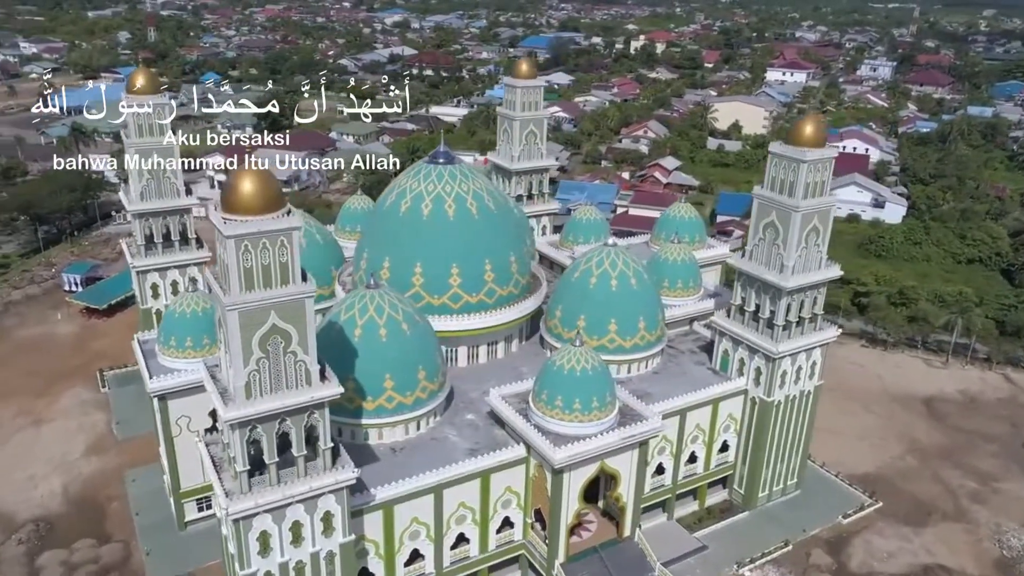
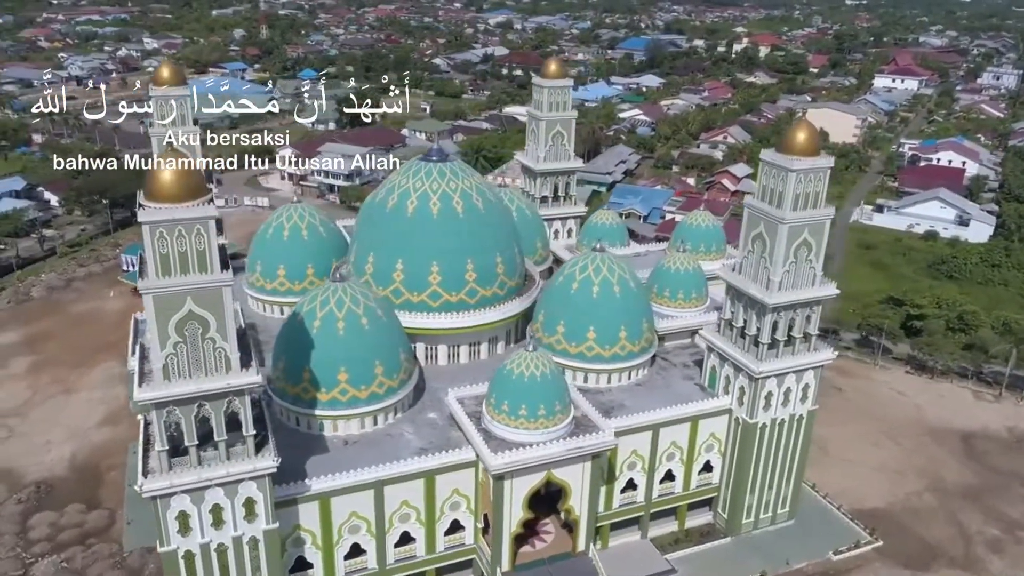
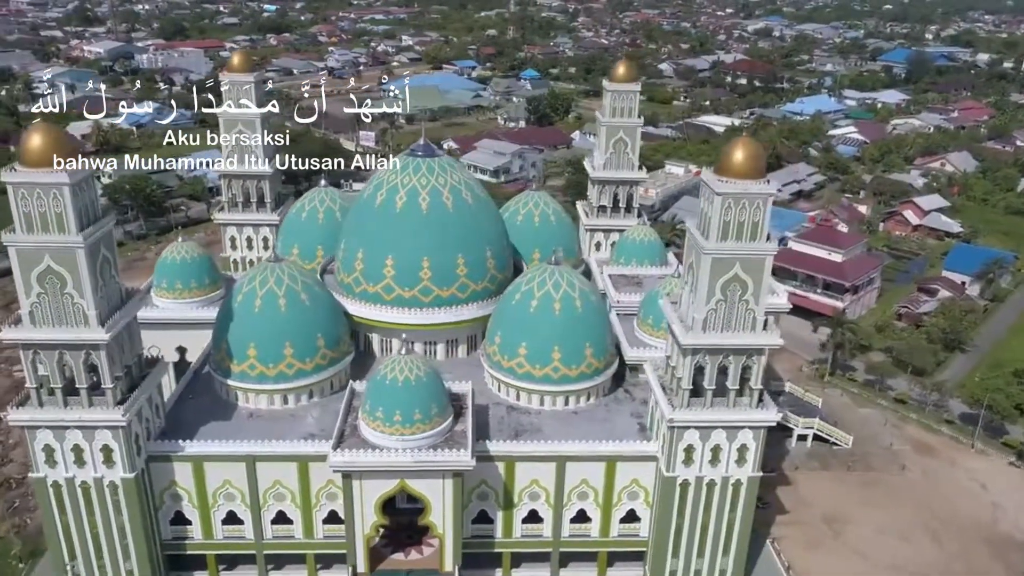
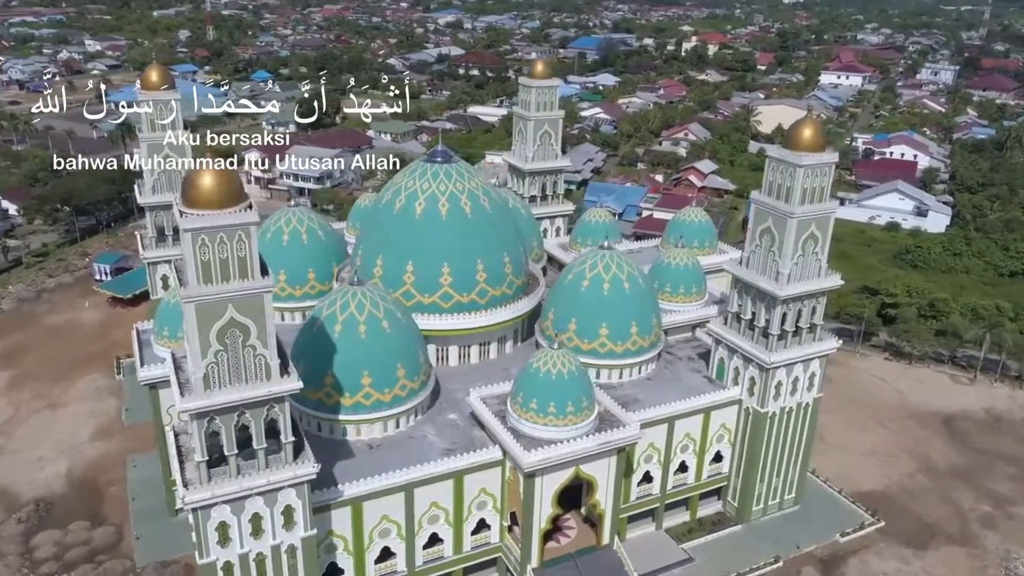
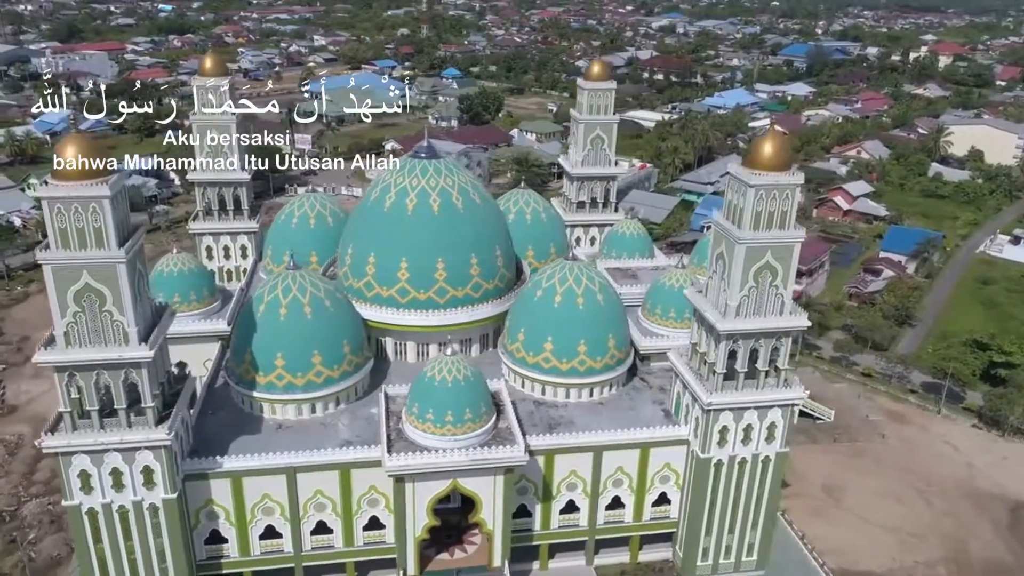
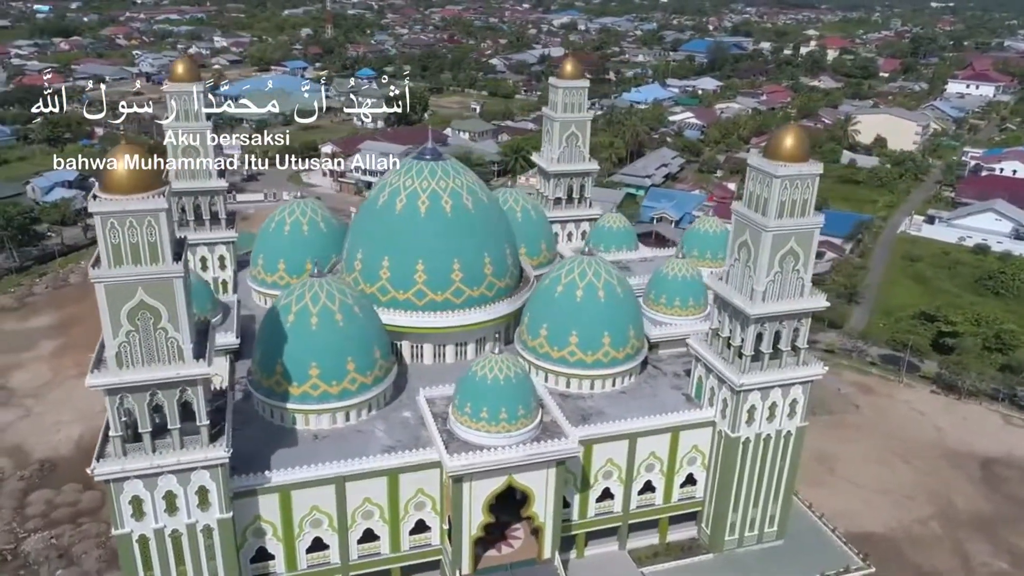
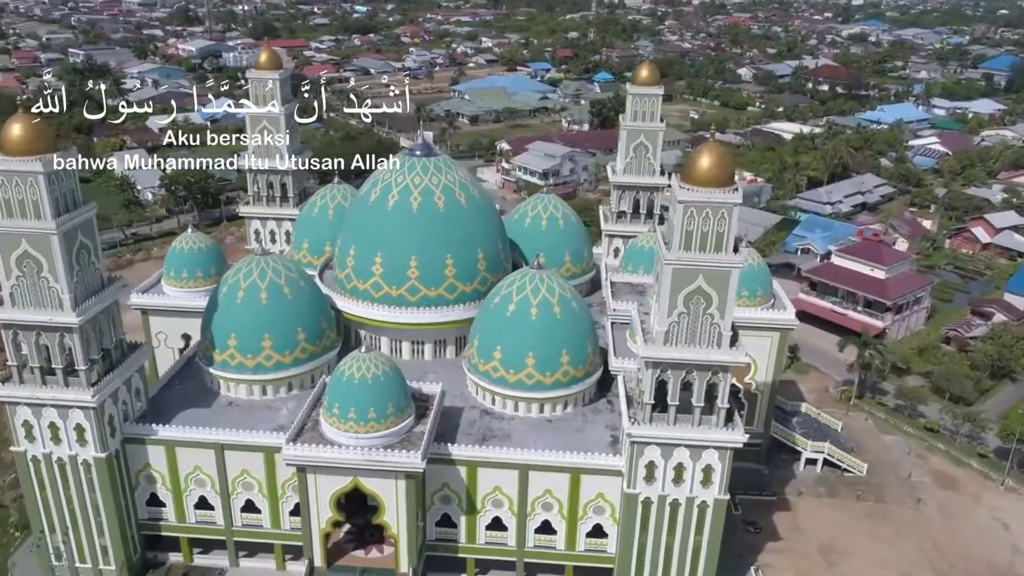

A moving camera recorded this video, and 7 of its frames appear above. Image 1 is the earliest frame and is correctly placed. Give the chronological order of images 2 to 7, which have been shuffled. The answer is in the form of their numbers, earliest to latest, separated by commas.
4, 2, 6, 5, 3, 7
